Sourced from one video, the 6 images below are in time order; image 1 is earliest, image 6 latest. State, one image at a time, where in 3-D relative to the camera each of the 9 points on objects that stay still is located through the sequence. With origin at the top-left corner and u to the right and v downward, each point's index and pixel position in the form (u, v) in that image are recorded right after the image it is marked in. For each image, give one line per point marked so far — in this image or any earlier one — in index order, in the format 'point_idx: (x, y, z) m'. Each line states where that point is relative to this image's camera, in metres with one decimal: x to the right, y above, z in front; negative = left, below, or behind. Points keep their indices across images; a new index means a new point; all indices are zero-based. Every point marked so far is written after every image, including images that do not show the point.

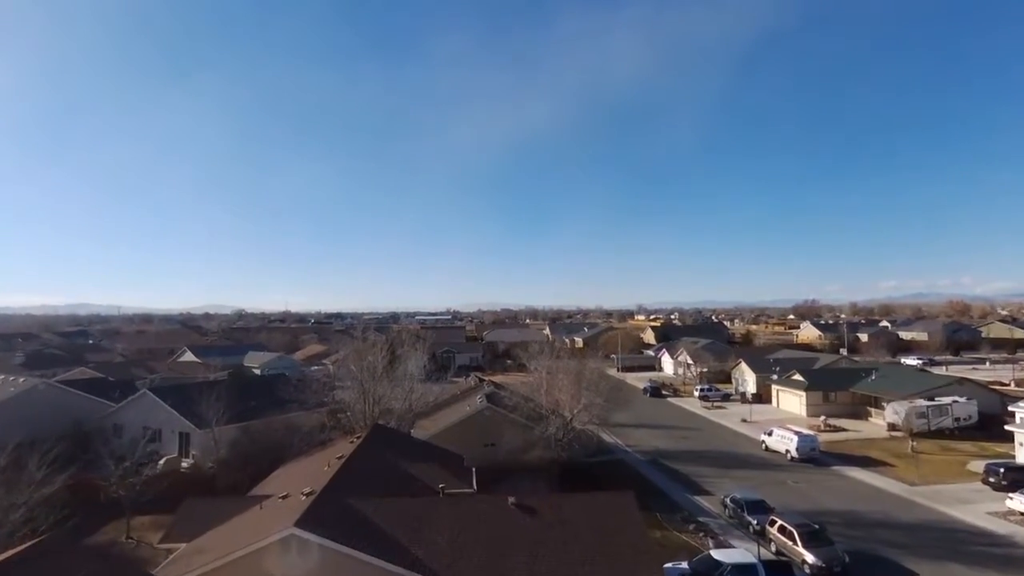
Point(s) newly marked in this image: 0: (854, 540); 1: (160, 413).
0: (+7.4, -5.5, +13.2) m
1: (-11.5, -4.1, +19.8) m
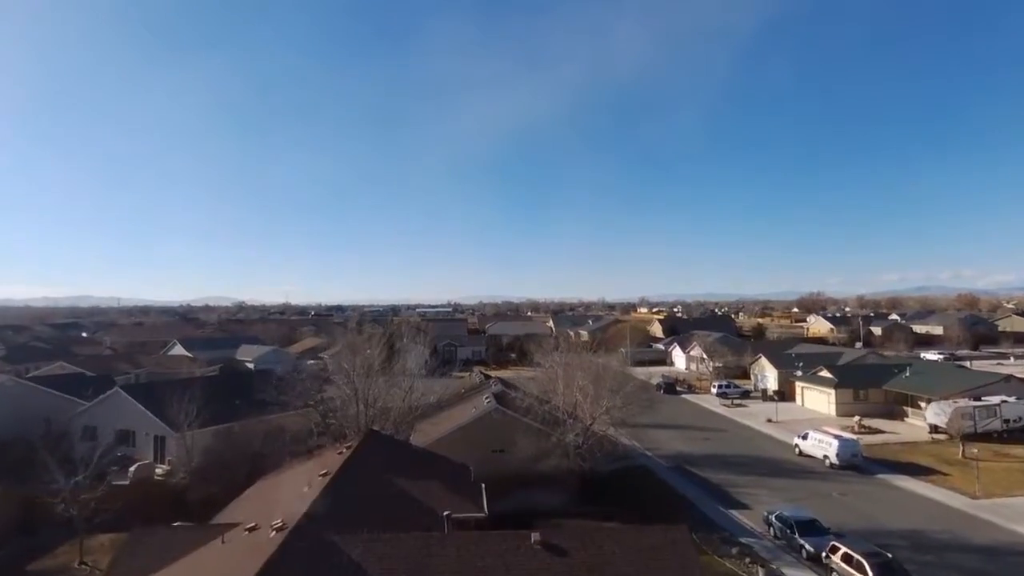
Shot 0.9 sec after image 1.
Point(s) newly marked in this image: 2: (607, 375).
0: (+7.7, -5.2, +11.3) m
1: (-11.2, -3.7, +17.9) m
2: (+2.9, -2.6, +18.3) m
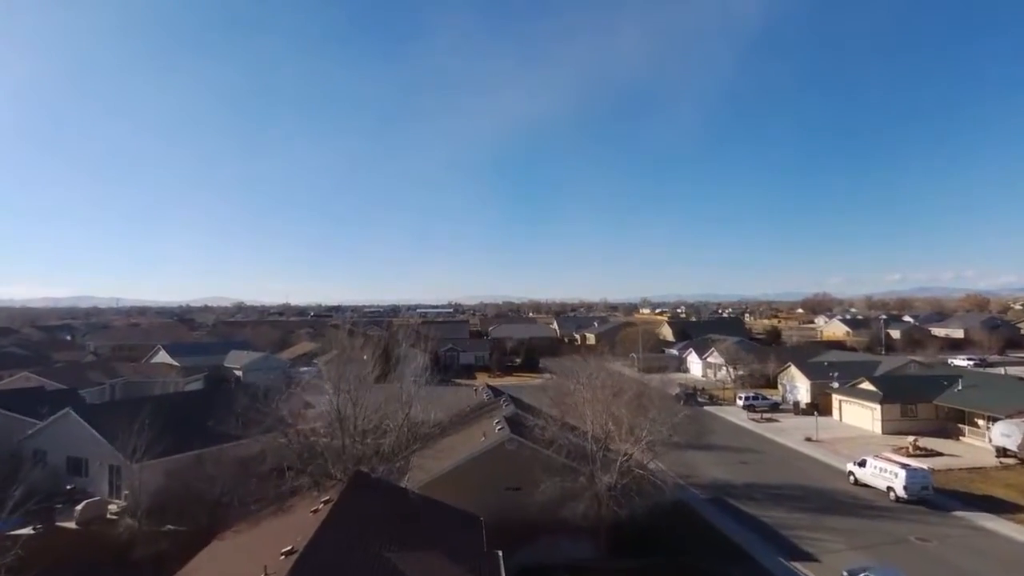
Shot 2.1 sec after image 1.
0: (+8.1, -5.3, +8.8) m
1: (-10.8, -3.8, +15.4) m
2: (+3.2, -2.8, +15.7) m
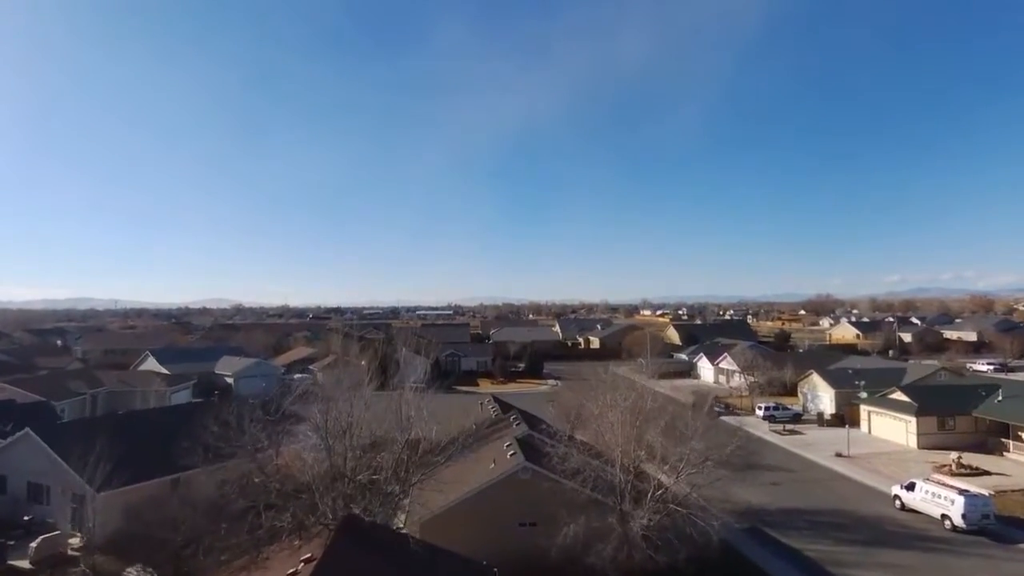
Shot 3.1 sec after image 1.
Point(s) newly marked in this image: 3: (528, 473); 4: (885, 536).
0: (+8.4, -5.4, +7.1) m
1: (-10.5, -4.0, +13.8) m
2: (+3.5, -2.9, +14.1) m
3: (+0.3, -3.2, +10.4) m
4: (+8.5, -5.6, +13.9) m
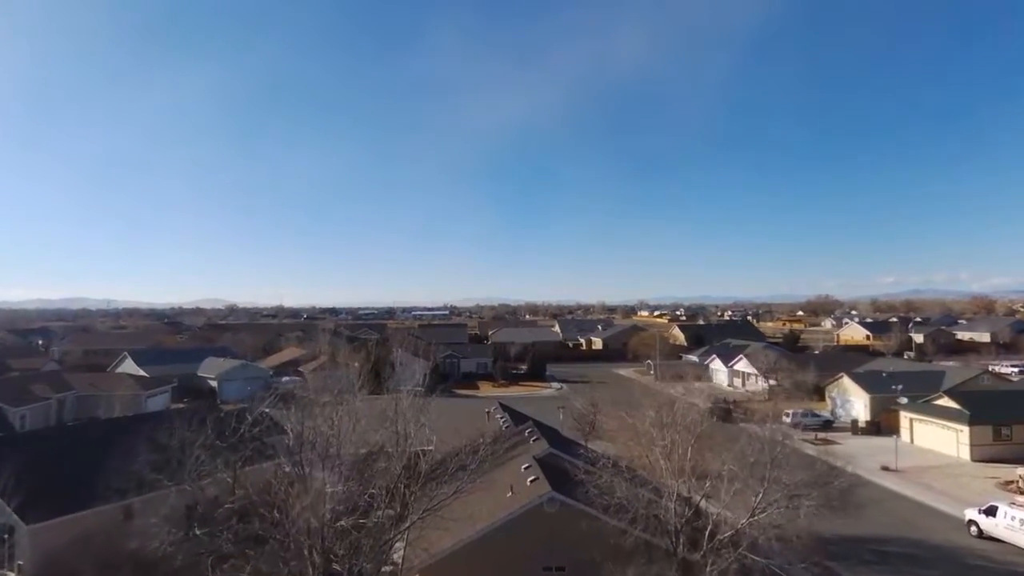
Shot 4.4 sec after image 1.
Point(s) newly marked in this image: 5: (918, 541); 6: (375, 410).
0: (+8.7, -5.3, +5.0) m
1: (-10.2, -3.8, +11.5) m
2: (+3.9, -2.7, +11.9) m
3: (+0.6, -3.0, +8.2) m
4: (+8.8, -5.5, +11.7) m
5: (+8.7, -5.4, +13.0) m
6: (-3.9, -3.5, +17.5) m
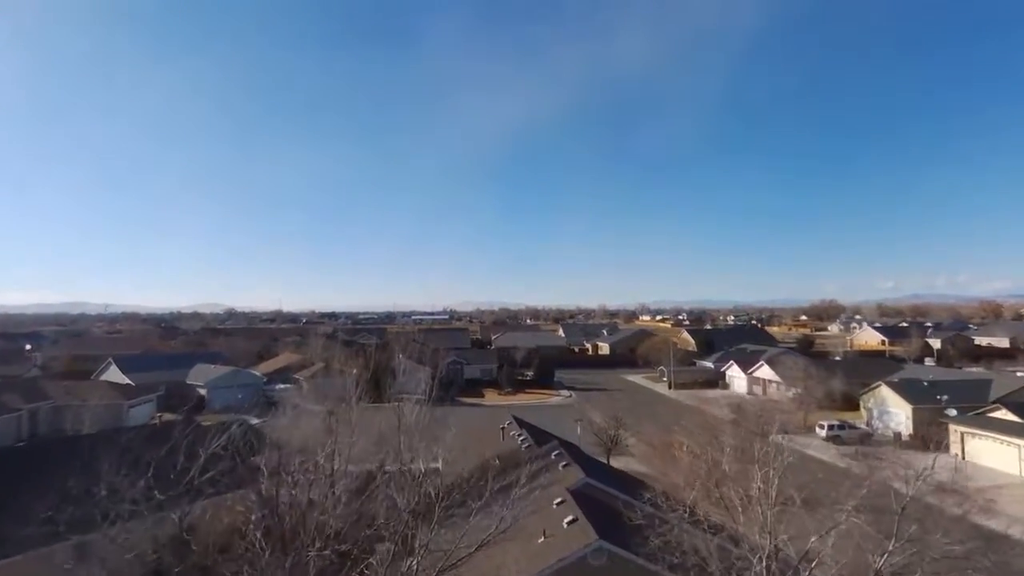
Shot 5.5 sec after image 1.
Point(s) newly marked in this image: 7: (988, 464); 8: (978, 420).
0: (+9.2, -5.2, +3.0) m
1: (-9.8, -3.7, +9.5) m
2: (+4.3, -2.7, +10.0) m
3: (+1.1, -2.9, +6.2) m
4: (+9.2, -5.4, +9.7) m
5: (+9.2, -5.4, +11.1) m
6: (-3.5, -3.4, +15.6) m
7: (+14.7, -5.4, +18.9) m
8: (+15.1, -4.2, +19.8) m
